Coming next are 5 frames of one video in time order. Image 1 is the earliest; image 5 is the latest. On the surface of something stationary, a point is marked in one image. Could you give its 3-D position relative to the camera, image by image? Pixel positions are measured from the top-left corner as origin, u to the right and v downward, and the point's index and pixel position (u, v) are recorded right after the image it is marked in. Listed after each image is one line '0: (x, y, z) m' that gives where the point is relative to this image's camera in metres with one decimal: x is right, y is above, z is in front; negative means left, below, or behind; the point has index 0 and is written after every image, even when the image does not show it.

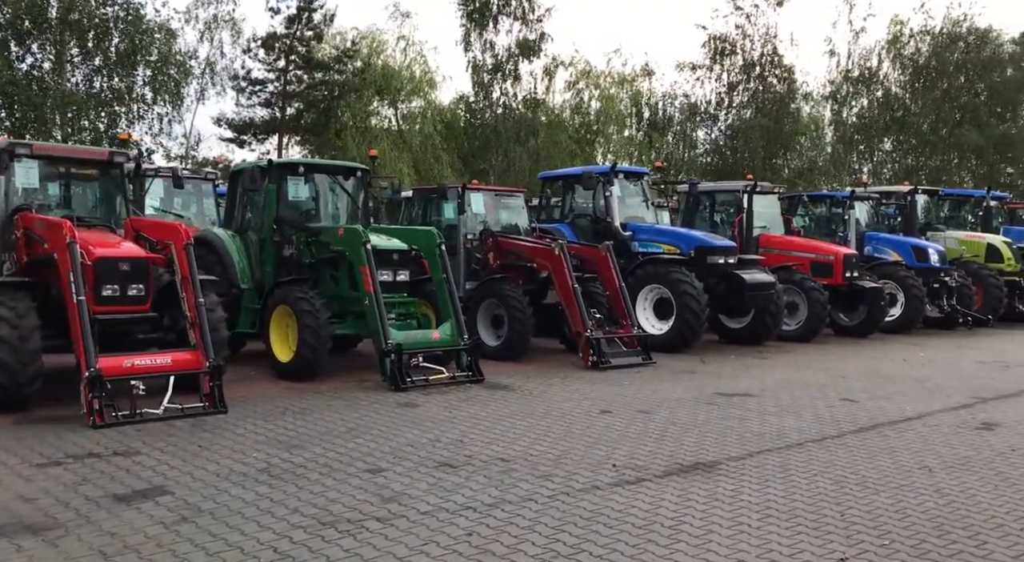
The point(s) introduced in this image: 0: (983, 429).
0: (+3.7, -1.2, +7.7) m
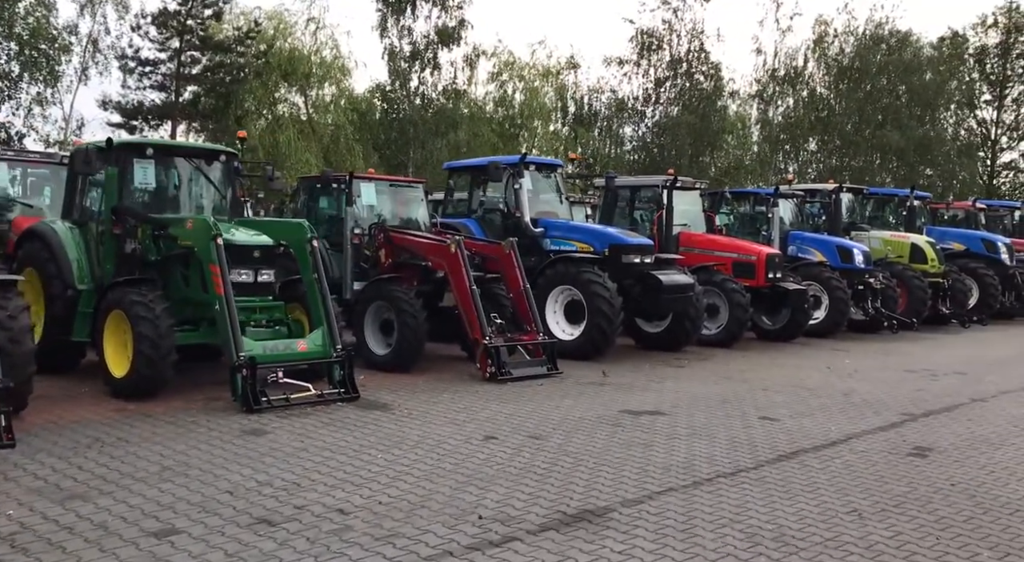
0: (+2.8, -1.2, +6.8) m
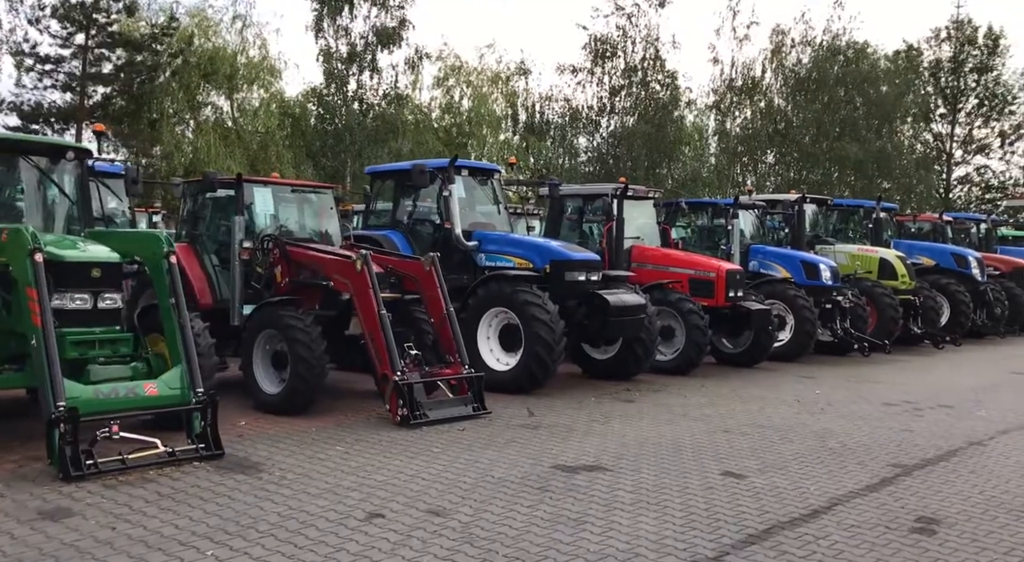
0: (+2.2, -1.4, +5.3) m
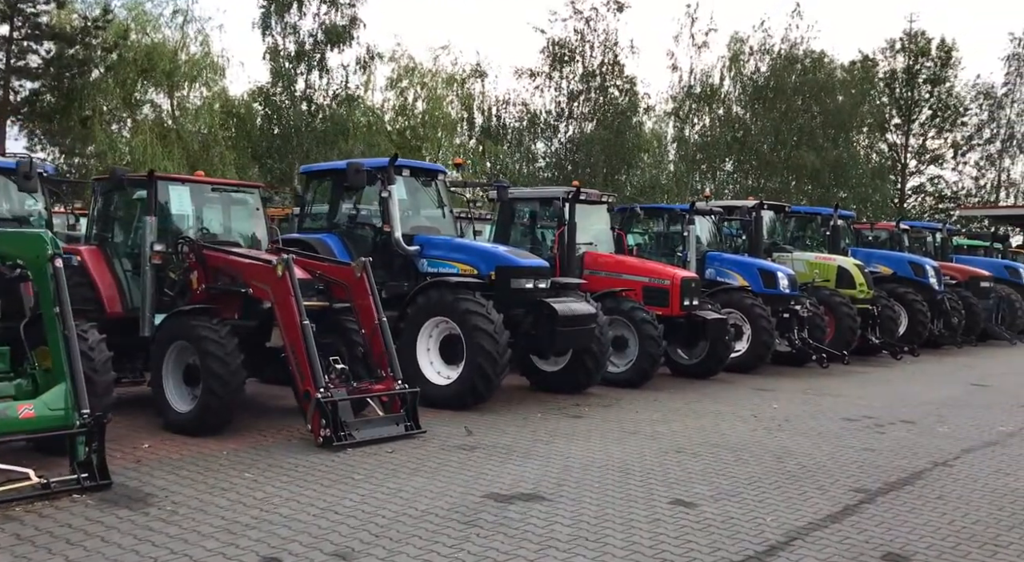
0: (+1.8, -1.4, +4.8) m
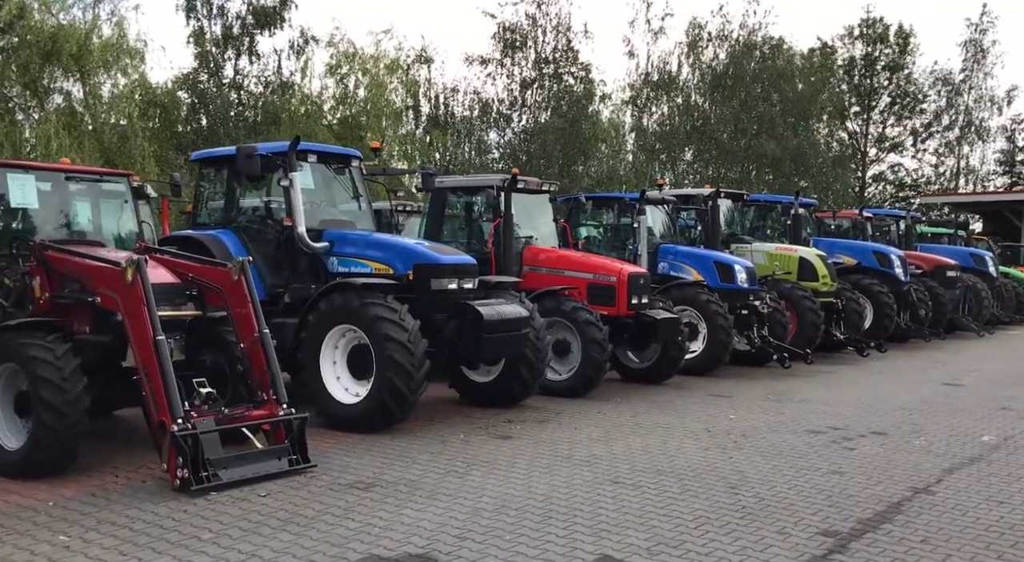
0: (+1.3, -1.4, +3.6) m
